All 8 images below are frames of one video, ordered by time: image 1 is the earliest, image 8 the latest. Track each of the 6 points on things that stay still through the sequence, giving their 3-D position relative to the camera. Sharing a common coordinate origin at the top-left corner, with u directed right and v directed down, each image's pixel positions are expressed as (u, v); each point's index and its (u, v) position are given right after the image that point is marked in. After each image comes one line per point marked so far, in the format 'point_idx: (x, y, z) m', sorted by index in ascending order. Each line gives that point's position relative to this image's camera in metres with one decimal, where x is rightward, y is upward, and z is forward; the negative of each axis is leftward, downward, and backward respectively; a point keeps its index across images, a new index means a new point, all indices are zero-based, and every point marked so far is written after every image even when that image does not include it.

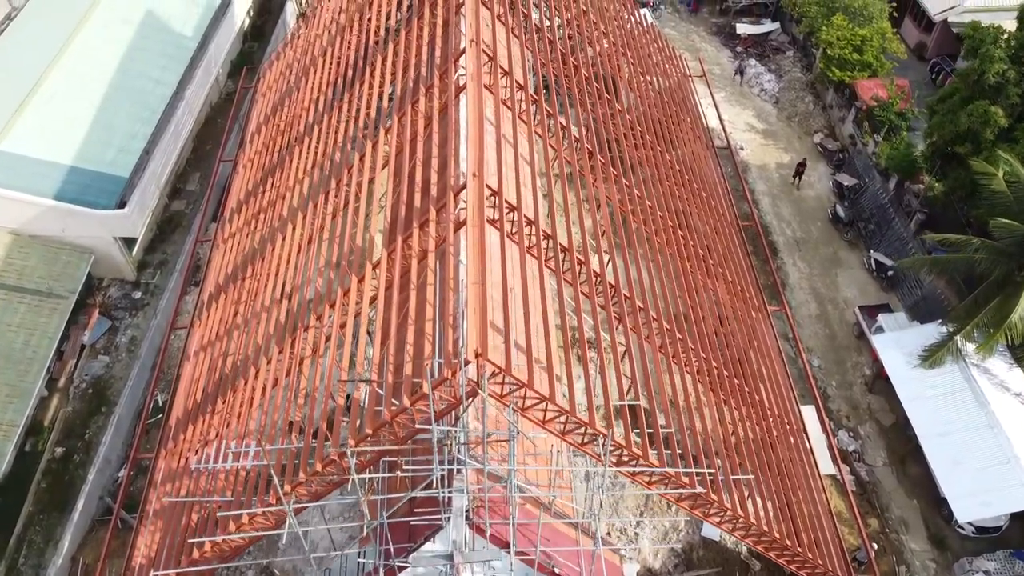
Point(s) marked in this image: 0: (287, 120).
0: (-5.2, +3.9, +18.9) m
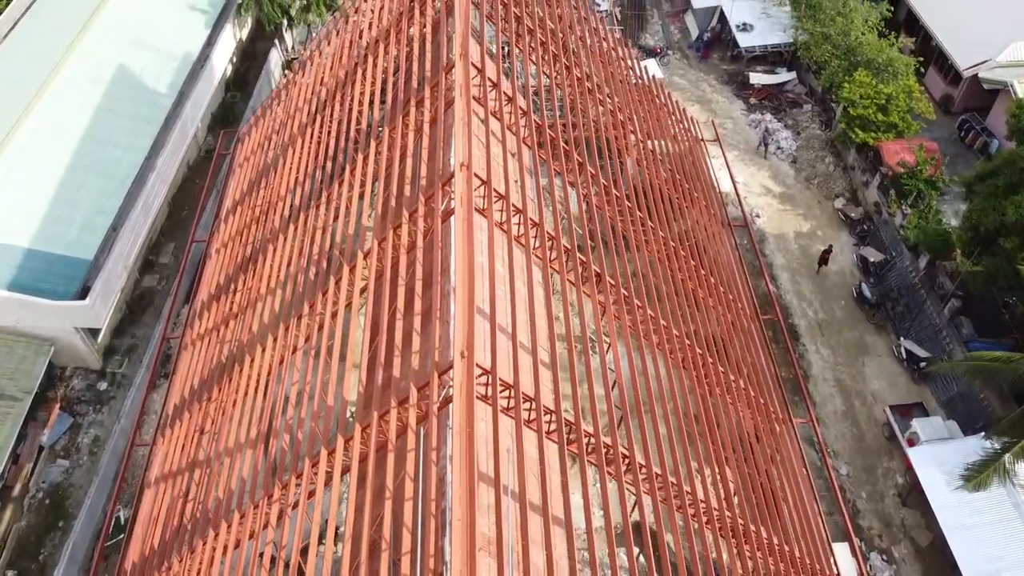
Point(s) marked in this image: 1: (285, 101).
0: (-5.2, +1.7, +17.2) m
1: (-5.5, +4.6, +19.9) m
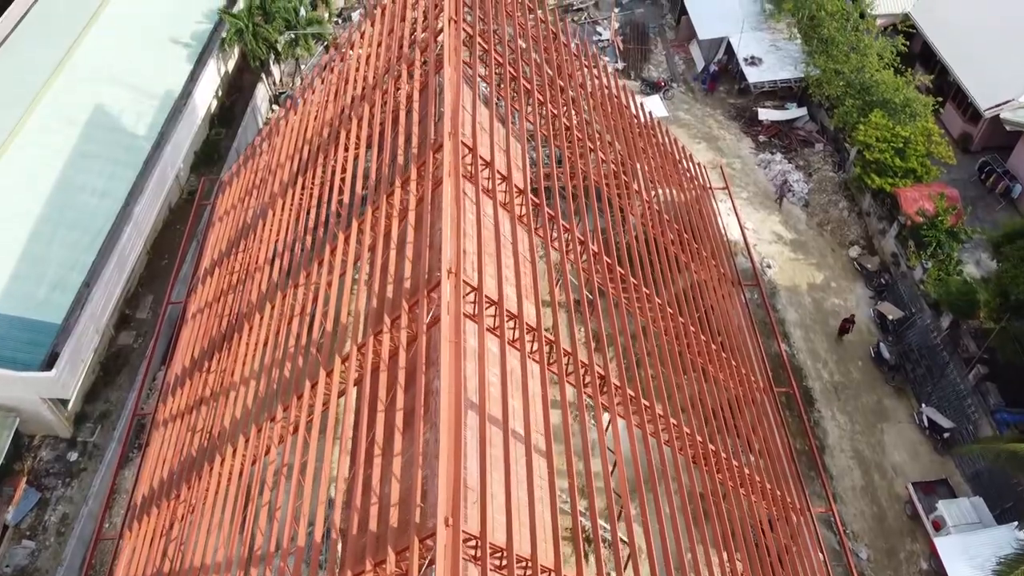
0: (-5.3, +0.3, +16.0) m
1: (-5.6, +3.2, +18.7) m
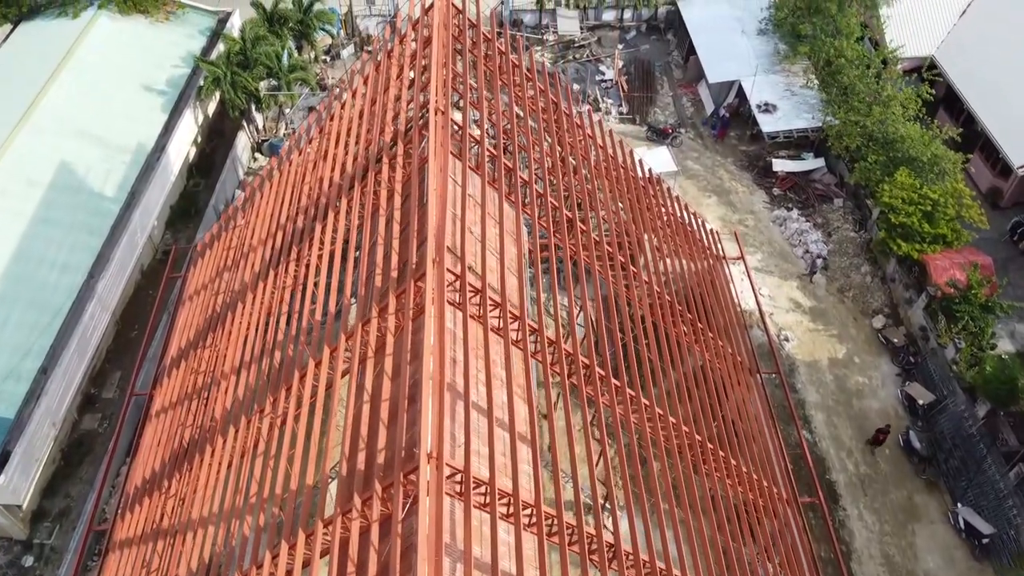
0: (-5.4, -1.5, +14.4) m
1: (-5.6, +1.4, +17.1) m
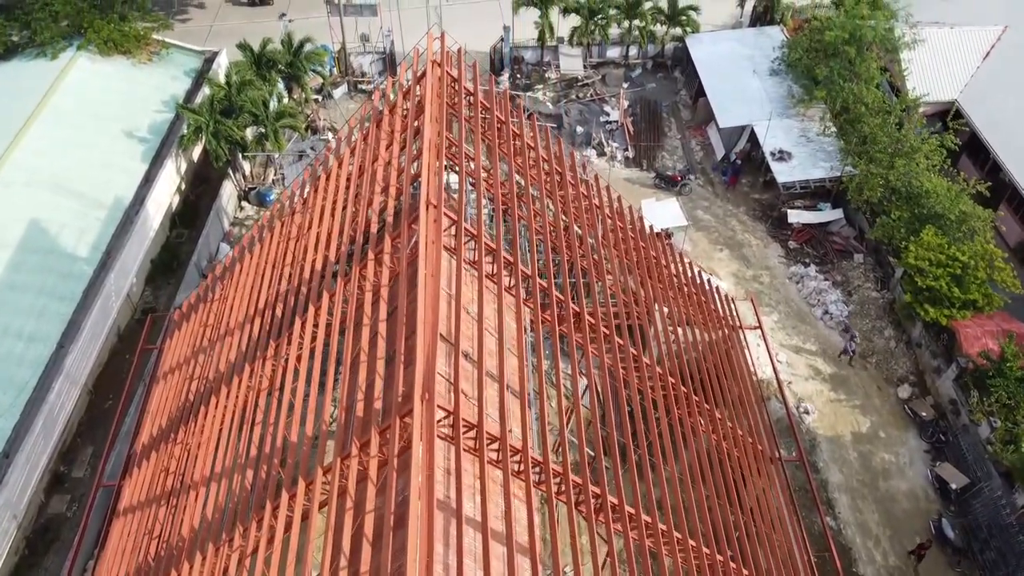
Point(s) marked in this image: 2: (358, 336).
0: (-5.4, -3.0, +13.1) m
1: (-5.6, -0.1, +15.9) m
2: (-2.1, -0.7, +11.2) m
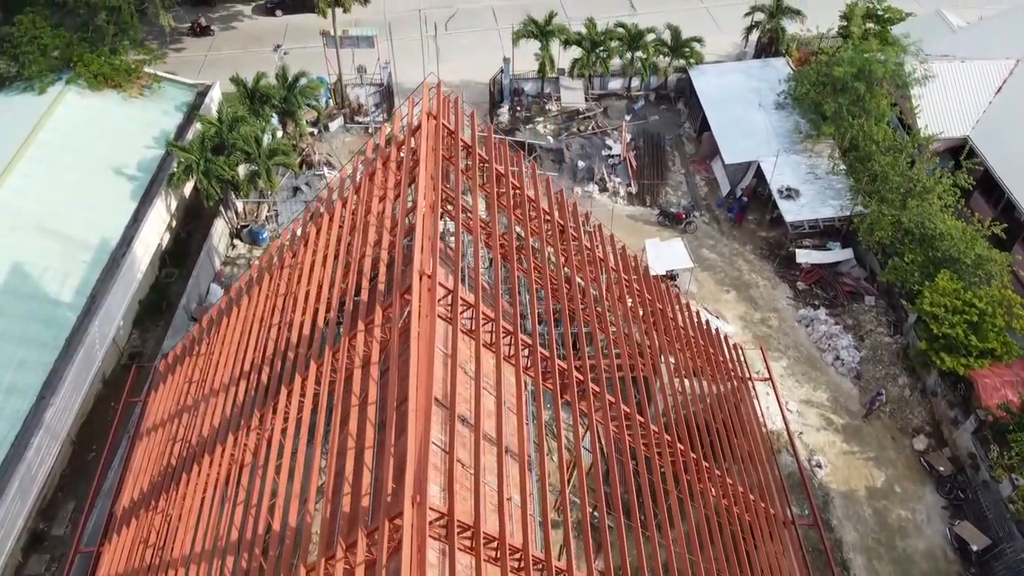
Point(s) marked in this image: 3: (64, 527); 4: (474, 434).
0: (-5.4, -3.9, +12.4) m
1: (-5.6, -1.1, +15.2) m
2: (-2.1, -1.6, +10.4) m
3: (-9.3, -5.0, +17.1) m
4: (-0.6, -2.2, +12.6) m
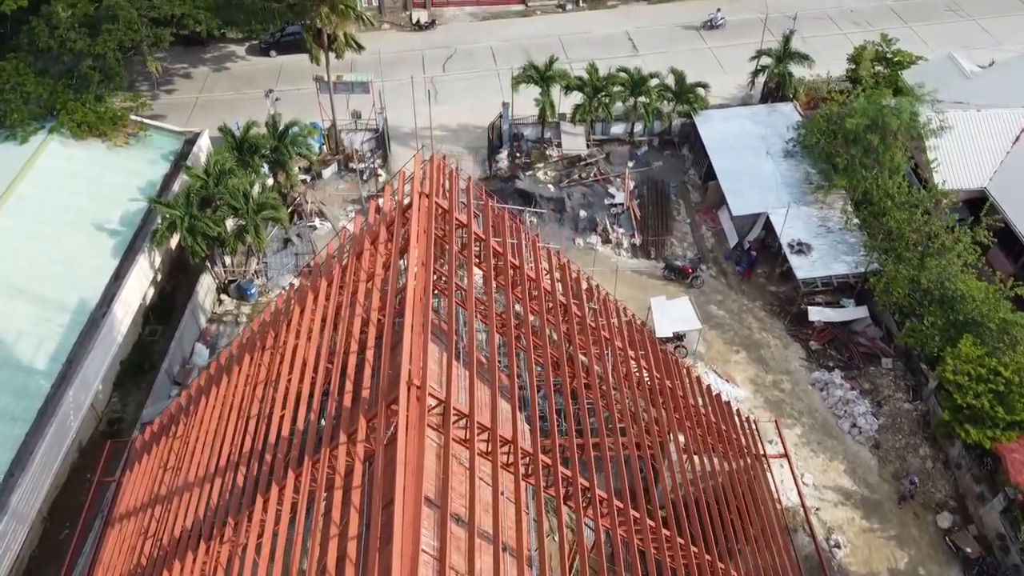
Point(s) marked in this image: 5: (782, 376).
0: (-5.4, -5.2, +11.3) m
1: (-5.7, -2.5, +14.2) m
2: (-2.1, -2.8, +9.4) m
3: (-9.3, -6.3, +16.0) m
4: (-0.6, -3.5, +11.6) m
5: (+6.5, -2.1, +19.8) m
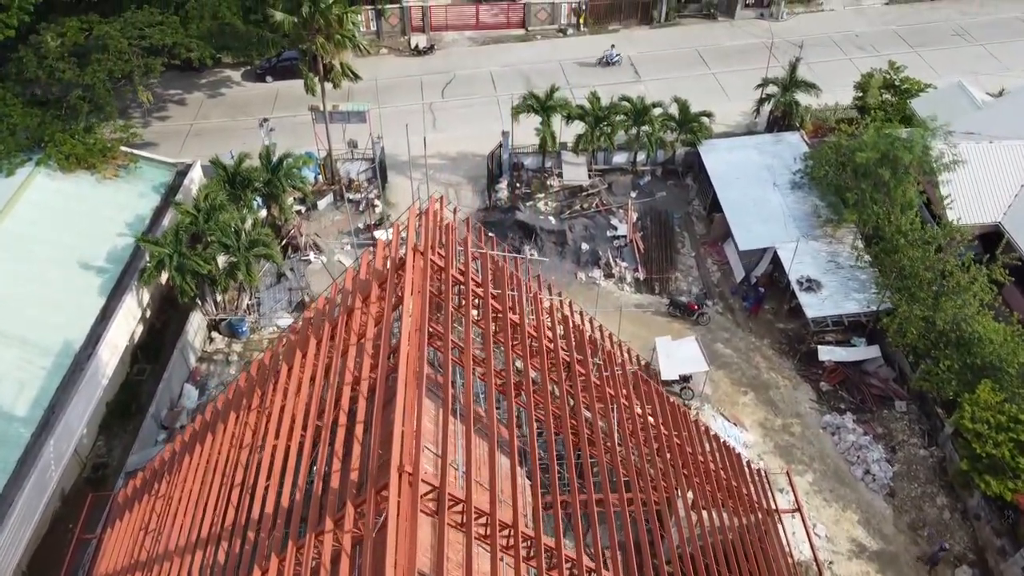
0: (-5.4, -6.0, +10.5) m
1: (-5.7, -3.3, +13.5) m
2: (-2.1, -3.6, +8.7) m
3: (-9.3, -7.2, +15.3) m
4: (-0.6, -4.3, +10.9) m
5: (+6.5, -3.0, +19.1) m
